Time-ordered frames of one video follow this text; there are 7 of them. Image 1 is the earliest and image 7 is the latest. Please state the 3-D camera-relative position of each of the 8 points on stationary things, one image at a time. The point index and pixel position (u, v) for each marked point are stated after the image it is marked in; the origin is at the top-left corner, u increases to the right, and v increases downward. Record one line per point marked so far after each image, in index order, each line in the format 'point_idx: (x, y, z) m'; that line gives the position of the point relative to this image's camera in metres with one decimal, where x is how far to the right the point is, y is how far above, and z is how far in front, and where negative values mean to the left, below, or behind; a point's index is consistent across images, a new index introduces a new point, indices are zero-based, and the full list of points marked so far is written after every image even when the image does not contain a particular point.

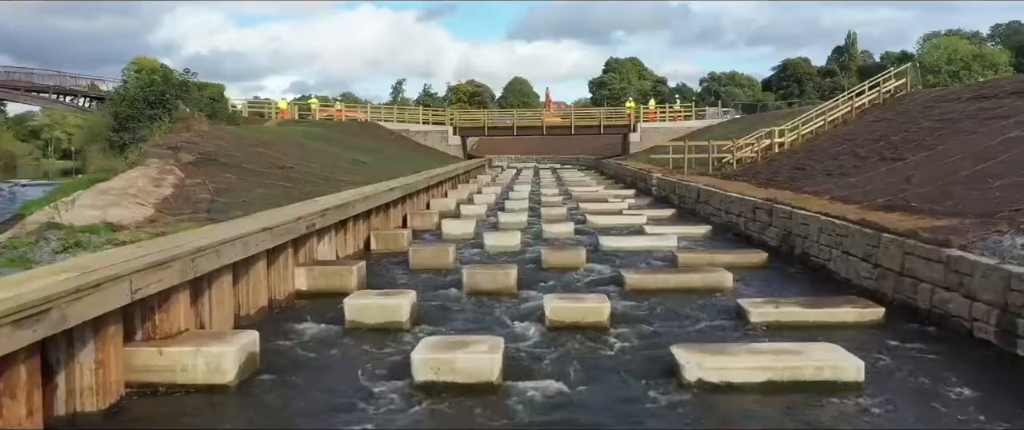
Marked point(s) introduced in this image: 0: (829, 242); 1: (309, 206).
0: (+3.3, -0.3, +9.4) m
1: (-2.3, +0.1, +10.2) m
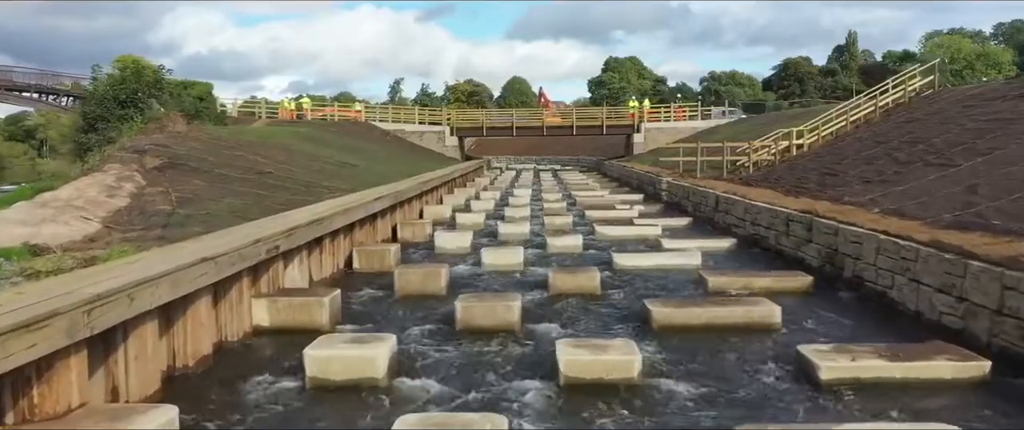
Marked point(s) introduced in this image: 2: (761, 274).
0: (+3.3, -0.5, +8.0) m
1: (-2.3, -0.1, +8.7) m
2: (+2.5, -0.6, +9.1) m
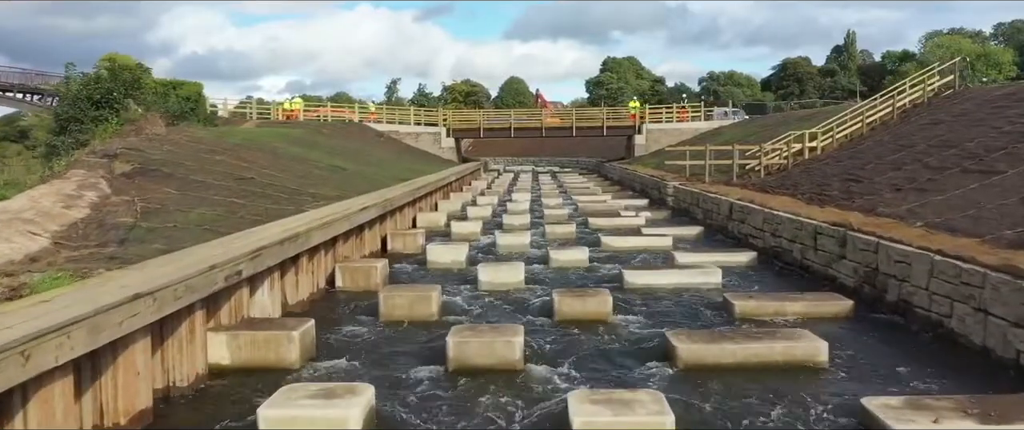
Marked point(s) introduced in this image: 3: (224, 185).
0: (+3.3, -0.6, +6.9) m
1: (-2.3, -0.2, +7.6) m
2: (+2.5, -0.7, +8.1) m
3: (-4.2, +0.4, +13.2) m
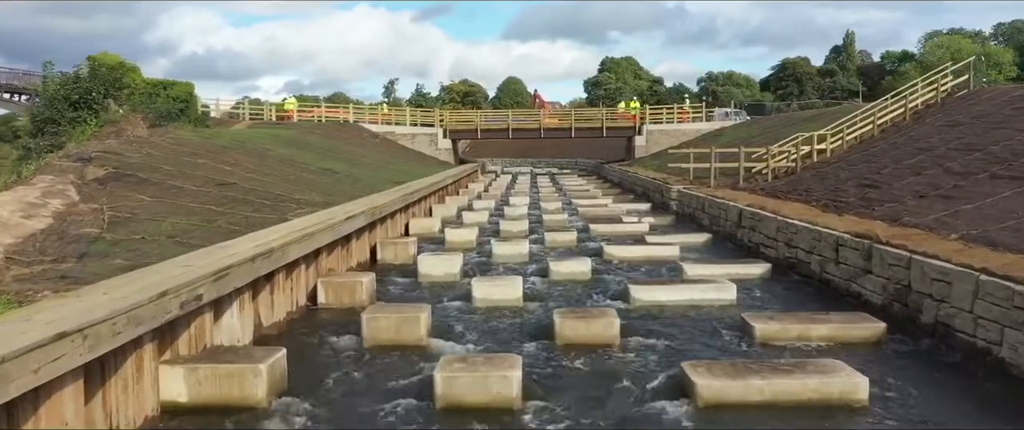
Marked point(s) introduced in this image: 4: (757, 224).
0: (+3.3, -0.7, +6.2) m
1: (-2.3, -0.3, +6.9) m
2: (+2.5, -0.8, +7.3) m
3: (-4.2, +0.3, +12.4) m
4: (+3.4, -0.1, +12.4) m
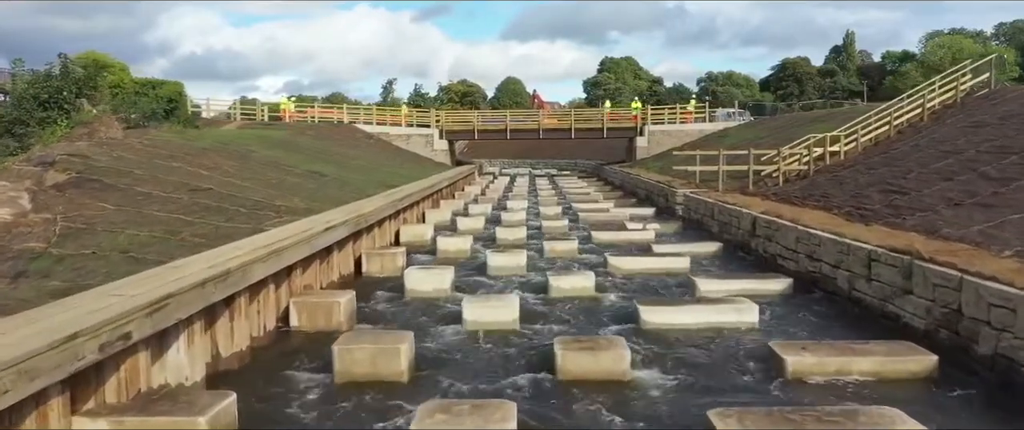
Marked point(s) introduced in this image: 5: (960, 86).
0: (+3.3, -0.8, +5.2) m
1: (-2.3, -0.4, +5.9) m
2: (+2.4, -0.9, +6.4) m
3: (-4.3, +0.2, +11.5) m
4: (+3.3, -0.2, +11.5) m
5: (+9.6, +2.8, +19.5) m
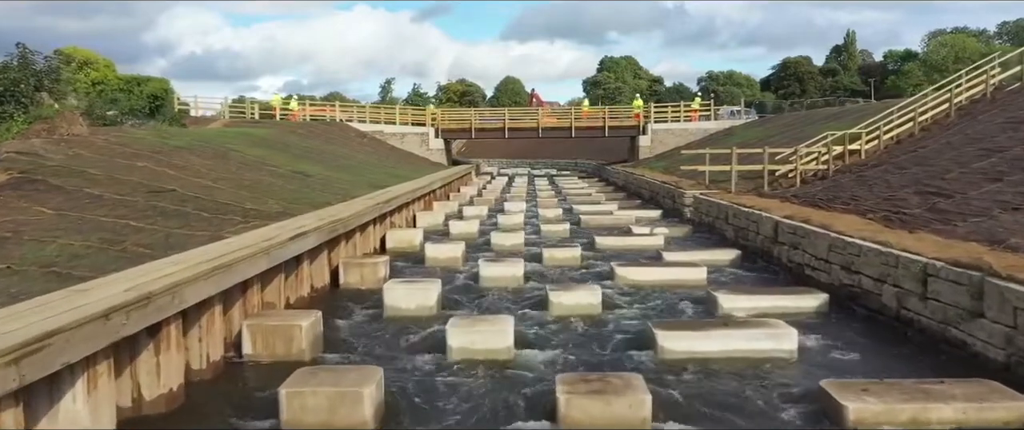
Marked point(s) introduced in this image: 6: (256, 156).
0: (+3.2, -0.9, +4.0) m
1: (-2.4, -0.5, +4.7) m
2: (+2.4, -1.0, +5.1) m
3: (-4.3, +0.2, +10.2) m
4: (+3.3, -0.3, +10.2) m
5: (+9.5, +2.7, +18.3) m
6: (-5.4, +1.2, +19.2) m
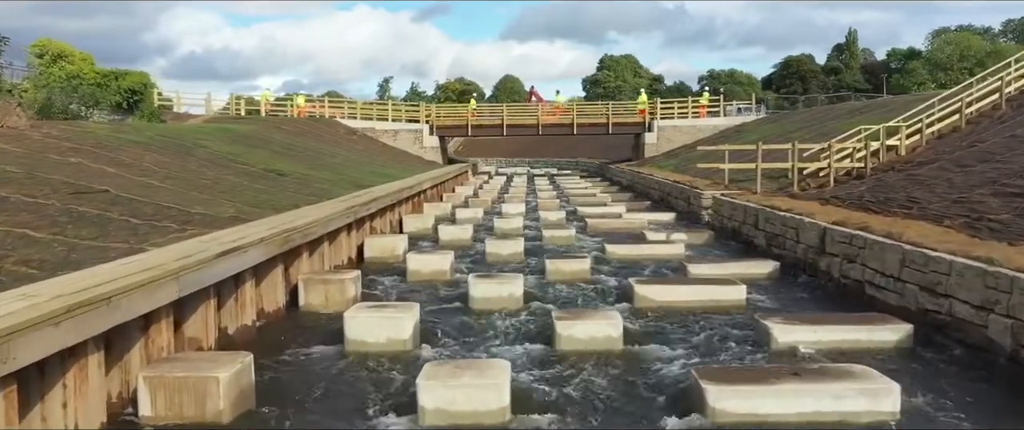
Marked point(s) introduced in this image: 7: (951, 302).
0: (+3.2, -0.9, +2.1) m
1: (-2.4, -0.5, +2.8) m
2: (+2.4, -1.1, +3.3) m
3: (-4.3, +0.1, +8.4) m
4: (+3.2, -0.4, +8.4) m
5: (+9.5, +2.6, +16.4) m
6: (-5.5, +1.2, +17.4) m
7: (+3.2, -0.6, +6.6) m
